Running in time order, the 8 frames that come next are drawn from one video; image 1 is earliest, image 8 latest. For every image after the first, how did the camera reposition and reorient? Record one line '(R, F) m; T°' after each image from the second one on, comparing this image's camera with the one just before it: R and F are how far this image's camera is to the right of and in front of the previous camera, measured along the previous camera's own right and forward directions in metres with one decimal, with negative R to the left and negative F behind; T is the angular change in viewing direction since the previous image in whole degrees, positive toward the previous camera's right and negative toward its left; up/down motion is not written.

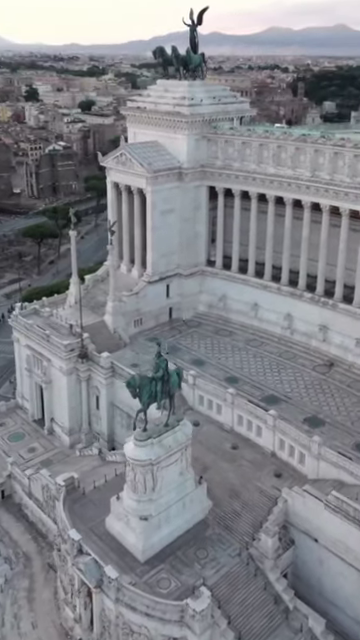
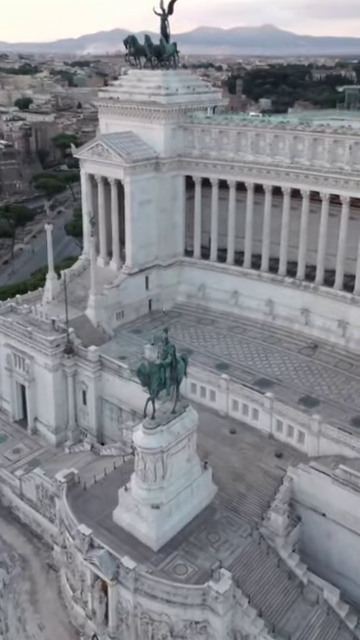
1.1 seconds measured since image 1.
(-3.1, +0.1) m; +6°
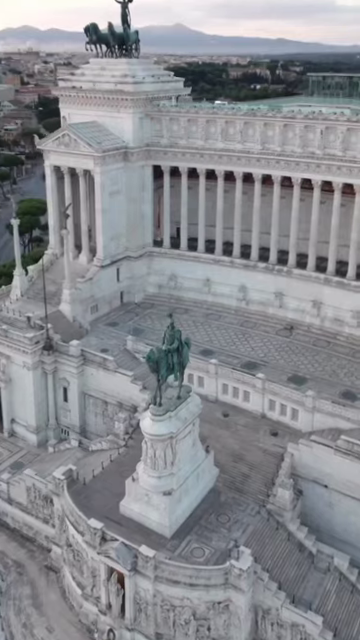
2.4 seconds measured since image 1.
(-3.8, +0.2) m; +7°
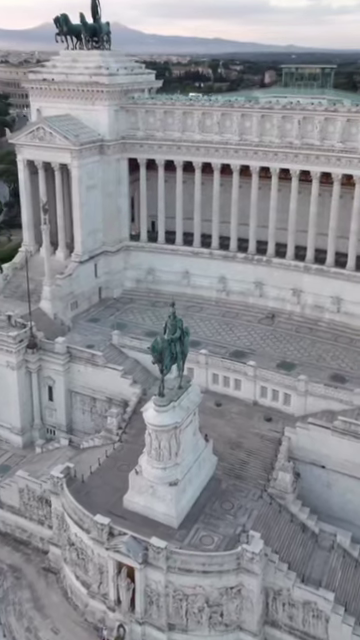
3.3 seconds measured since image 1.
(-2.5, +0.1) m; +5°
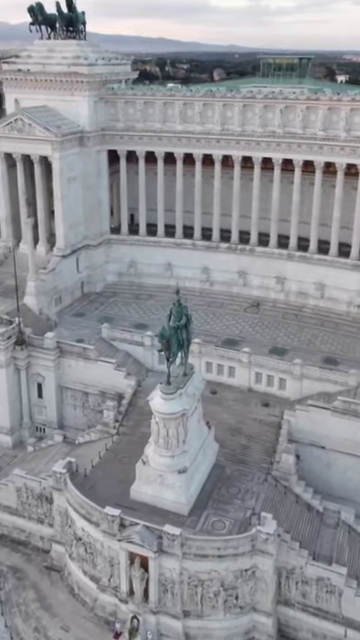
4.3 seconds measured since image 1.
(-2.6, +0.1) m; +5°
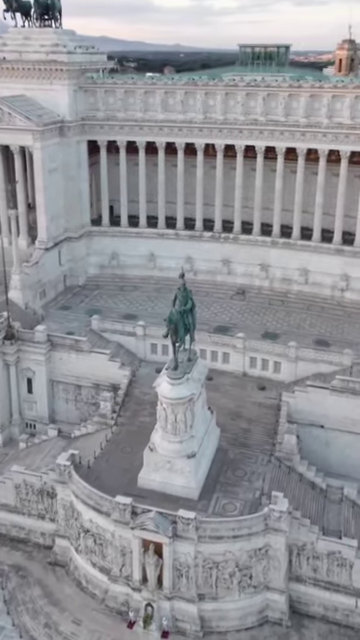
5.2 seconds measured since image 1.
(-2.6, +0.1) m; +5°
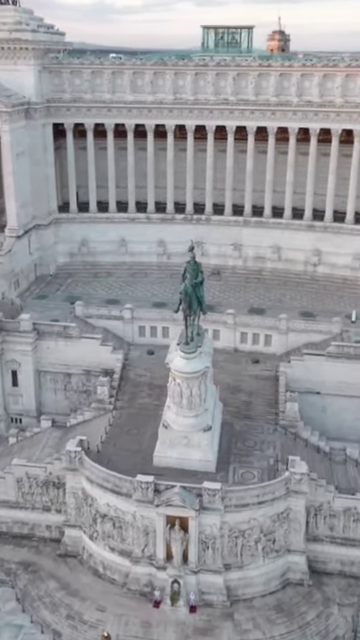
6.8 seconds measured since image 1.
(-4.5, +0.3) m; +8°
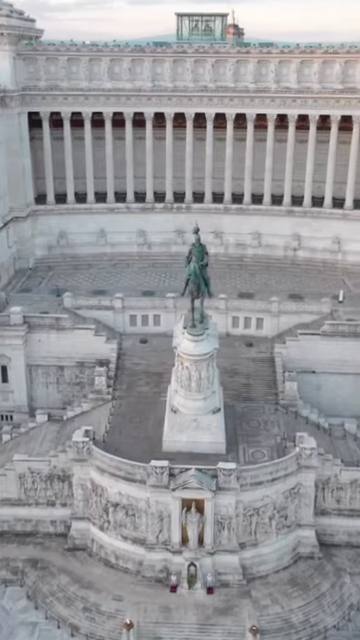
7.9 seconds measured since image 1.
(-3.0, +0.2) m; +6°
